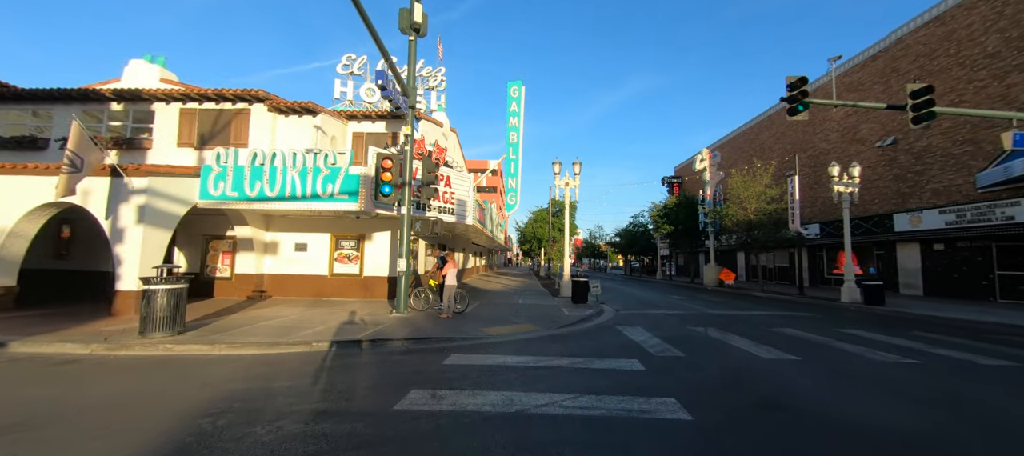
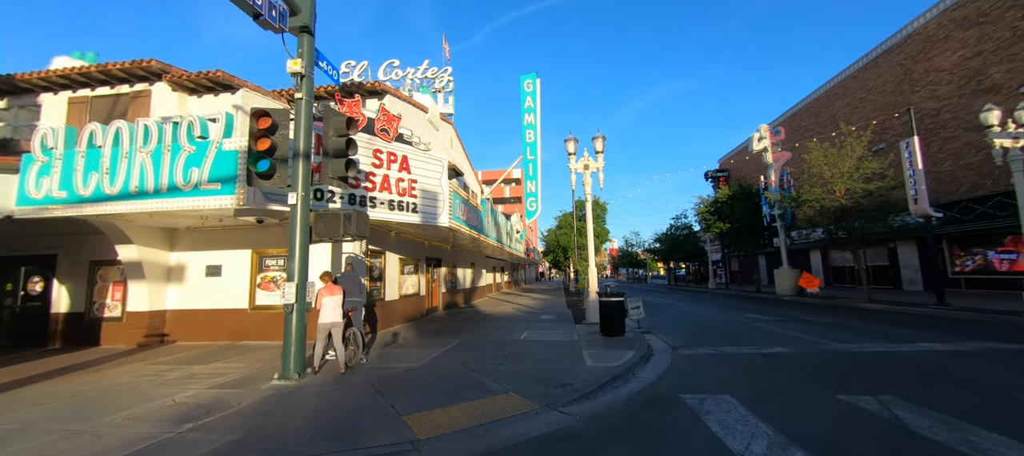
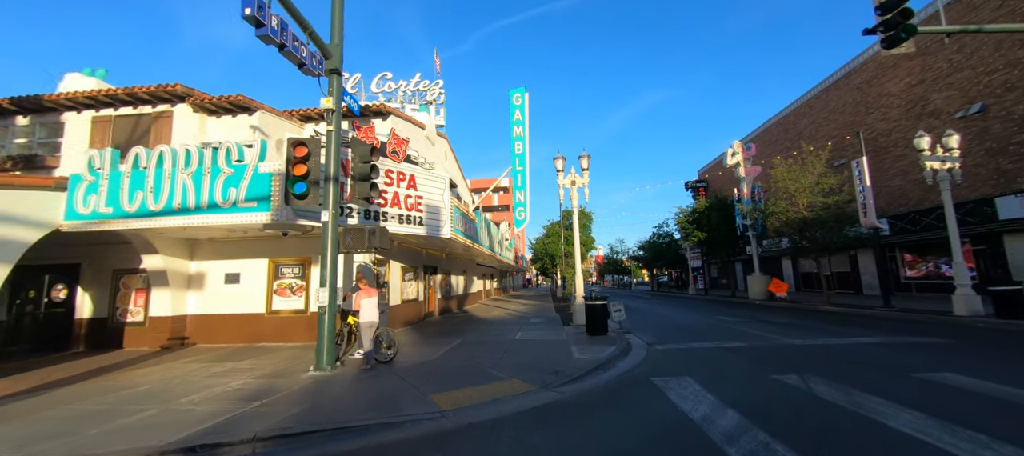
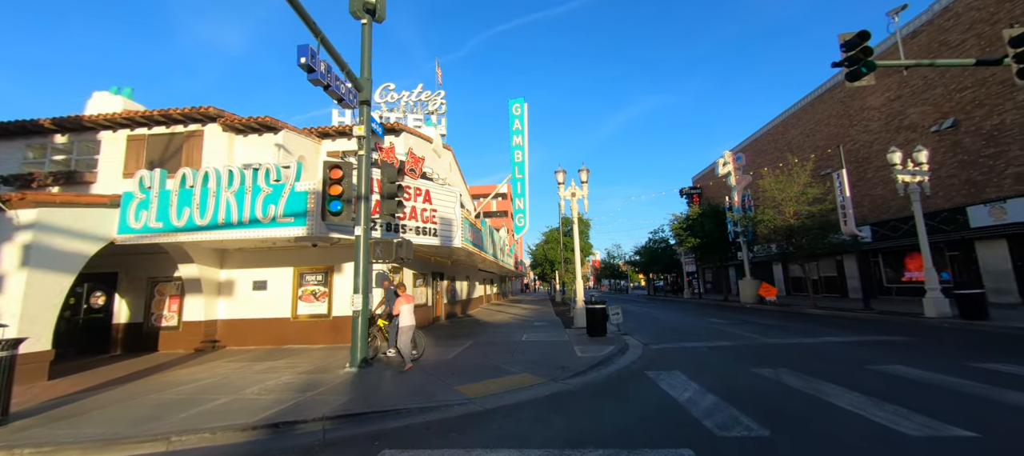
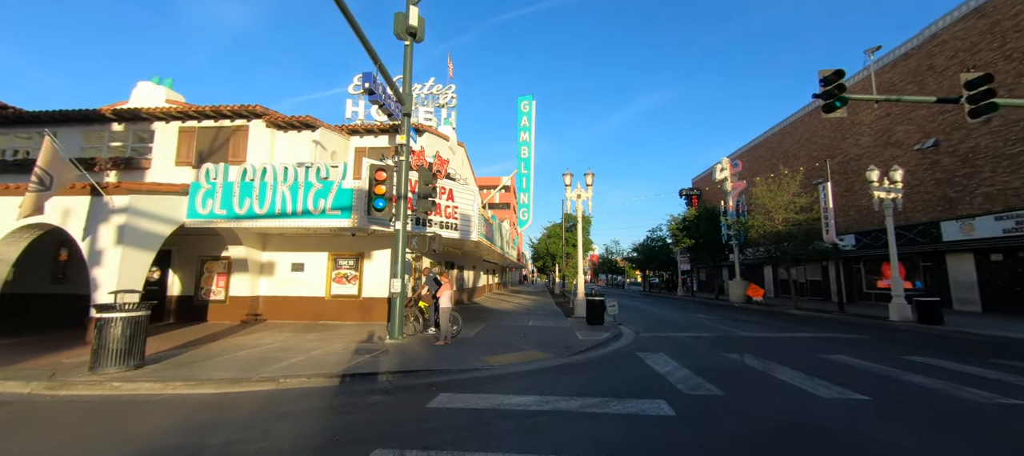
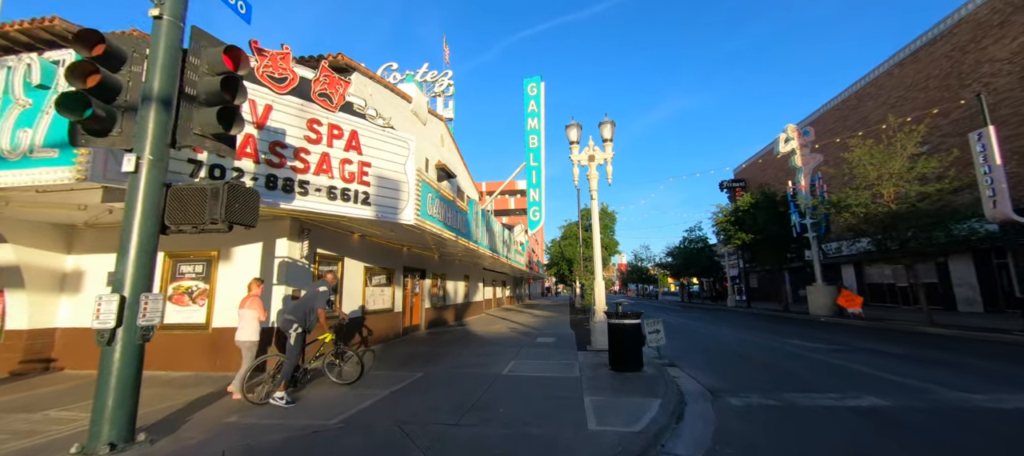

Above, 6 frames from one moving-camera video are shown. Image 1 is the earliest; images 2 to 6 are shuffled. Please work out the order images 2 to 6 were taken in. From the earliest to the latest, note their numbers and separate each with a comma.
5, 4, 3, 2, 6
